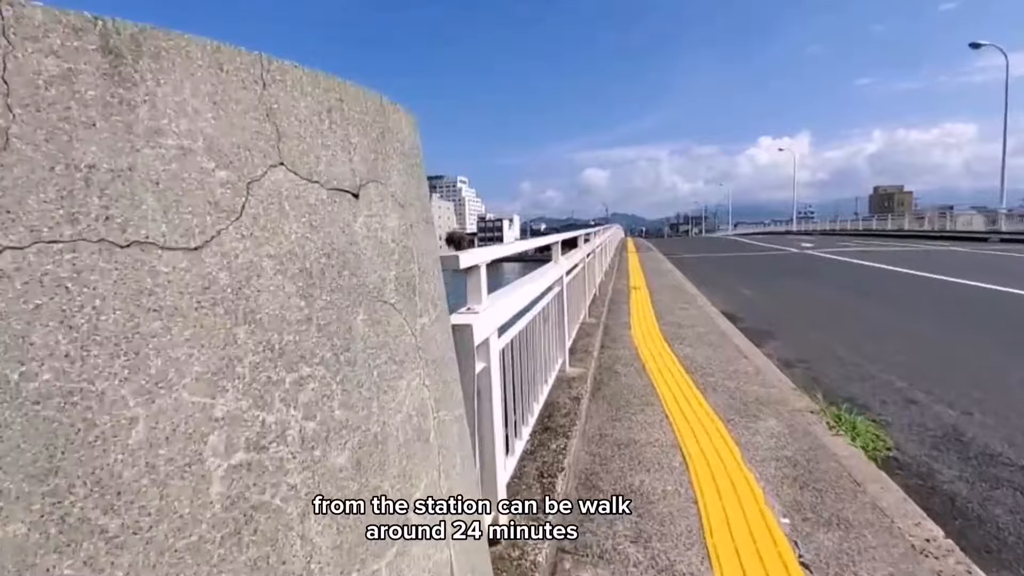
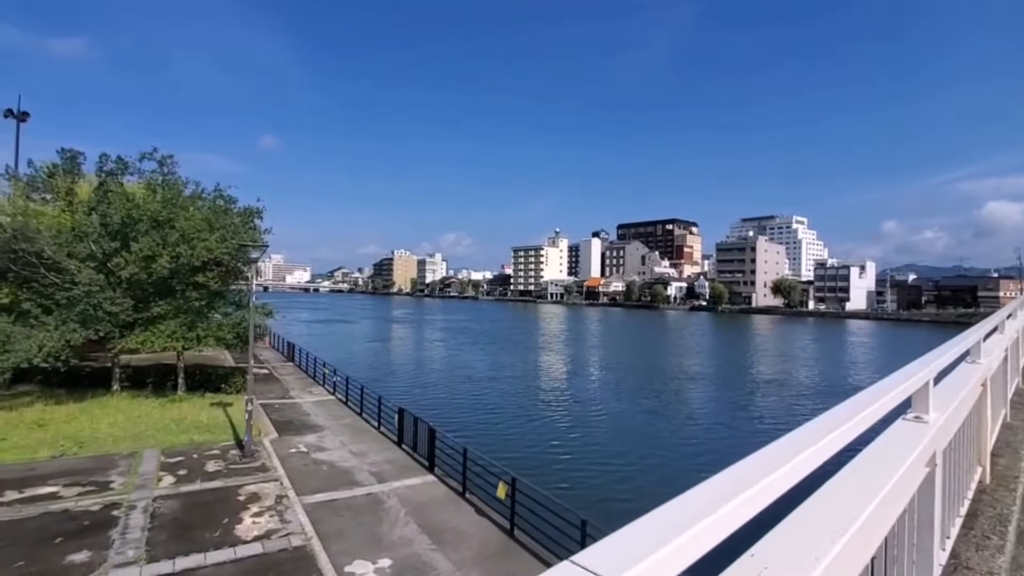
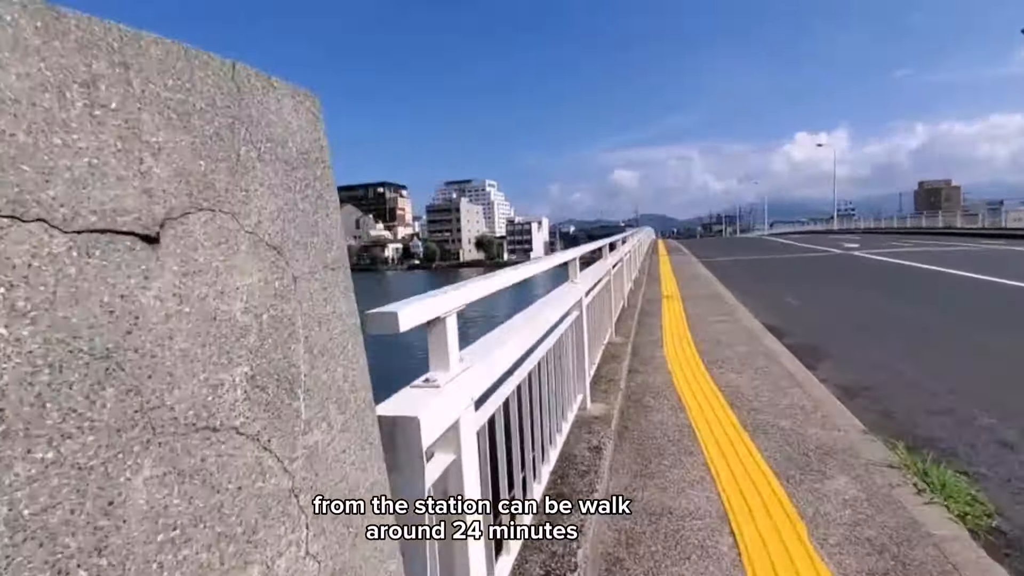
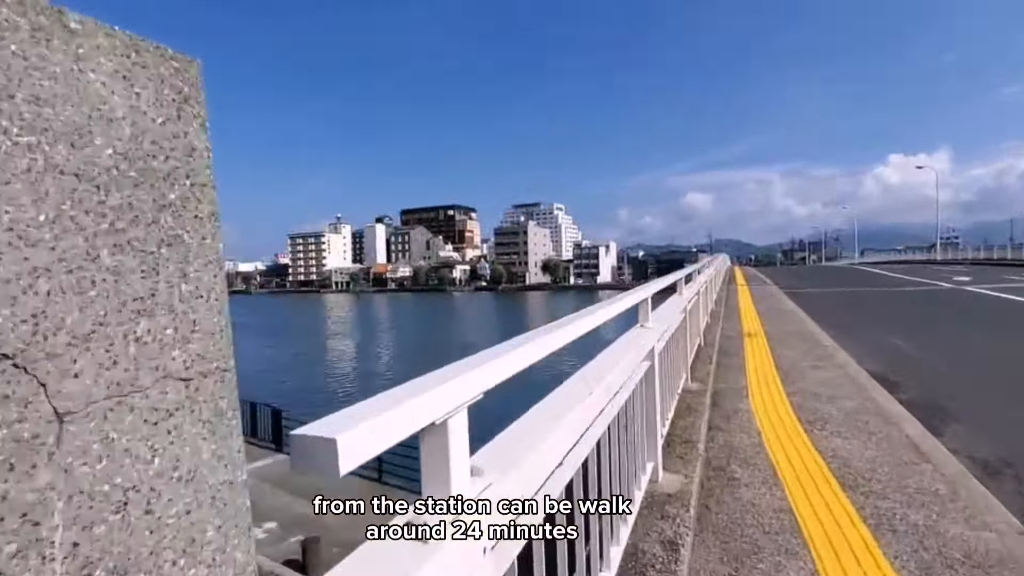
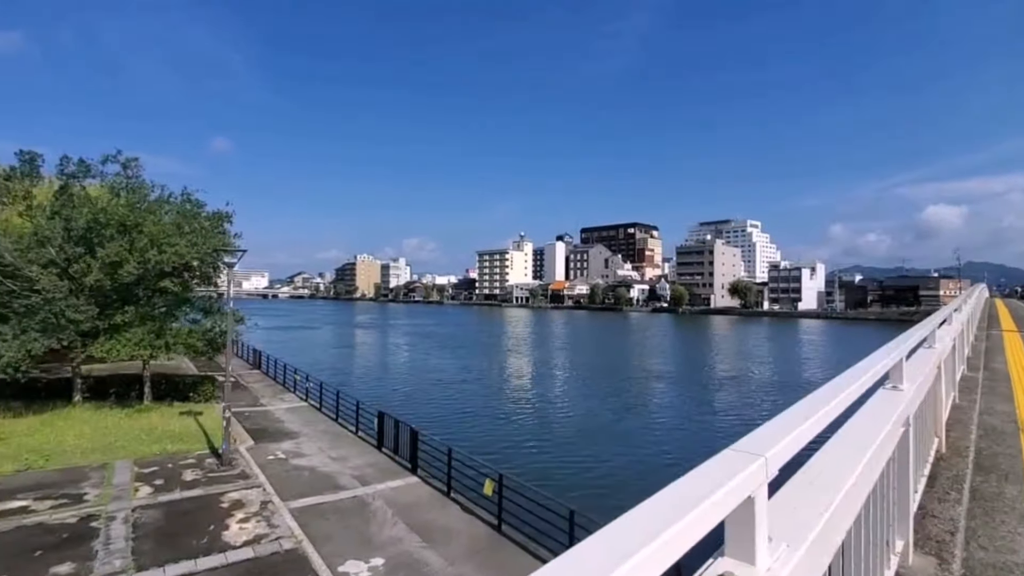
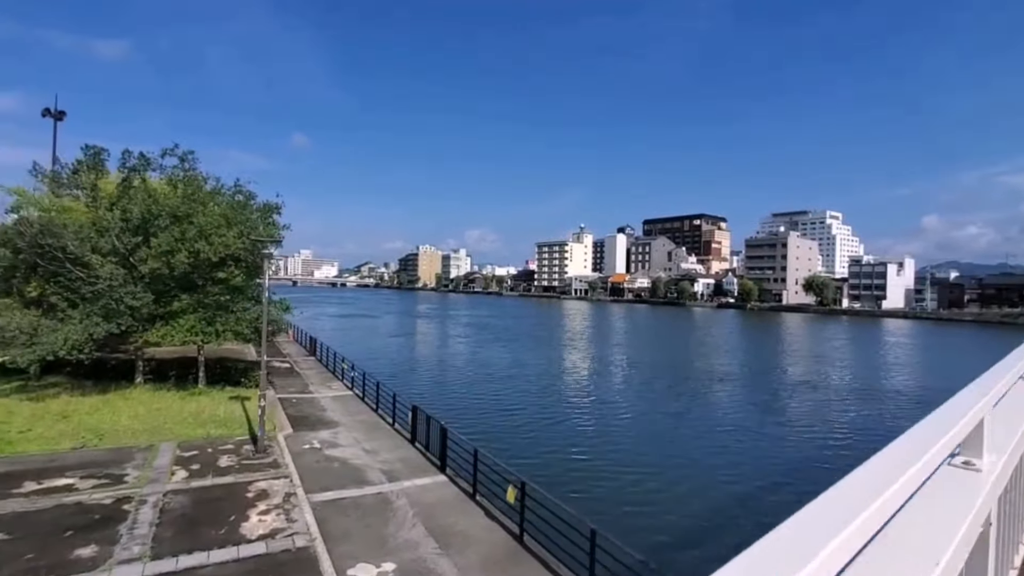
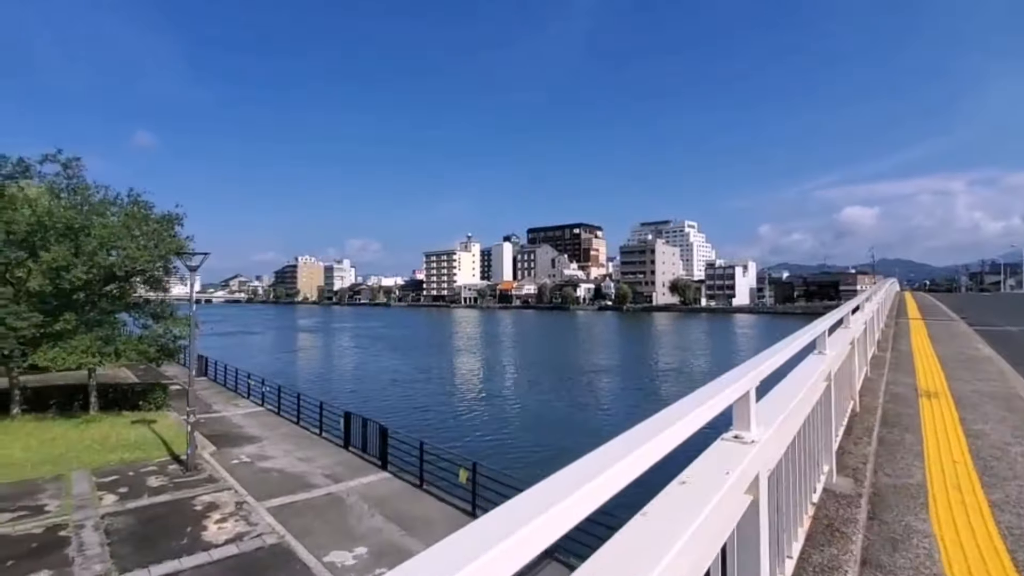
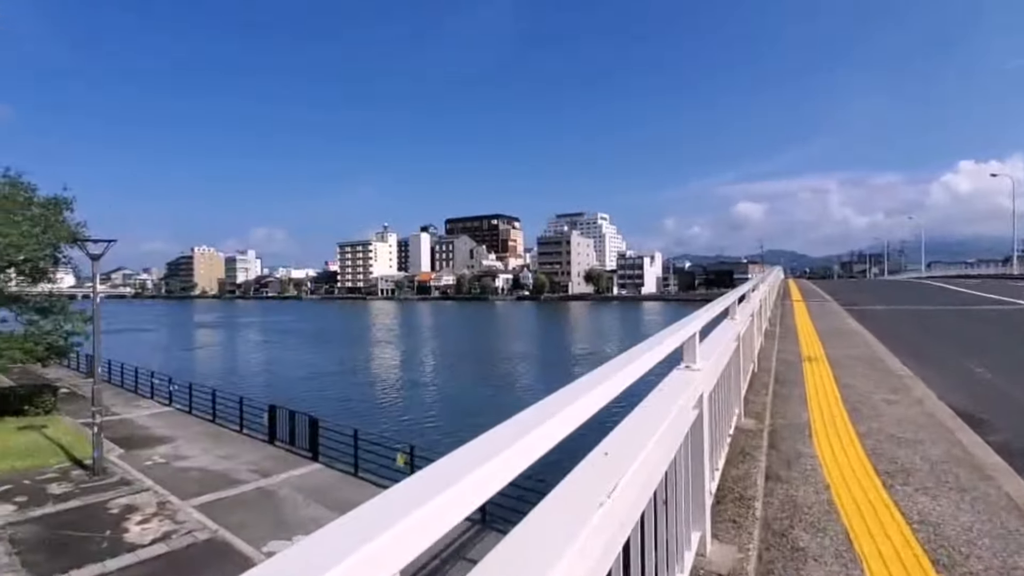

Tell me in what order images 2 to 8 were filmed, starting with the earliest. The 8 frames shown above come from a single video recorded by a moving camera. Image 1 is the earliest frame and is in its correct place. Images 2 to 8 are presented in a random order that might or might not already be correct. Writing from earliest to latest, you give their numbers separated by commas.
3, 4, 8, 7, 5, 2, 6
